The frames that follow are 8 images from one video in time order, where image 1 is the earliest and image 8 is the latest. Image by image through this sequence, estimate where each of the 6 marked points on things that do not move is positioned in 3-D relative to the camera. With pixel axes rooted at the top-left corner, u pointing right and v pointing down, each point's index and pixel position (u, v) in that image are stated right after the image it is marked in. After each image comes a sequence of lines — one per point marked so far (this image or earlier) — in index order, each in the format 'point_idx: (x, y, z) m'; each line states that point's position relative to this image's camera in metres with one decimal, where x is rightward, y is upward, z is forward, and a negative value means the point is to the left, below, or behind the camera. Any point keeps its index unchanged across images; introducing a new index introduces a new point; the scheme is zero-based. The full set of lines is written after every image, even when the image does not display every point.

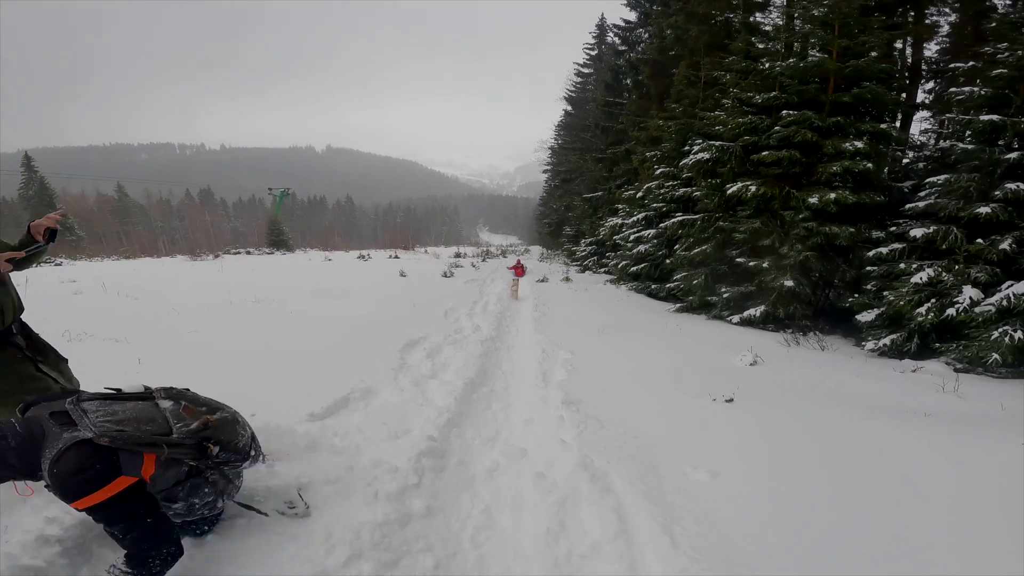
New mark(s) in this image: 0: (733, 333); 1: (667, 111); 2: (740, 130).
0: (+4.3, -0.9, +7.6) m
1: (+5.3, +6.1, +13.5) m
2: (+4.7, +3.2, +8.1) m
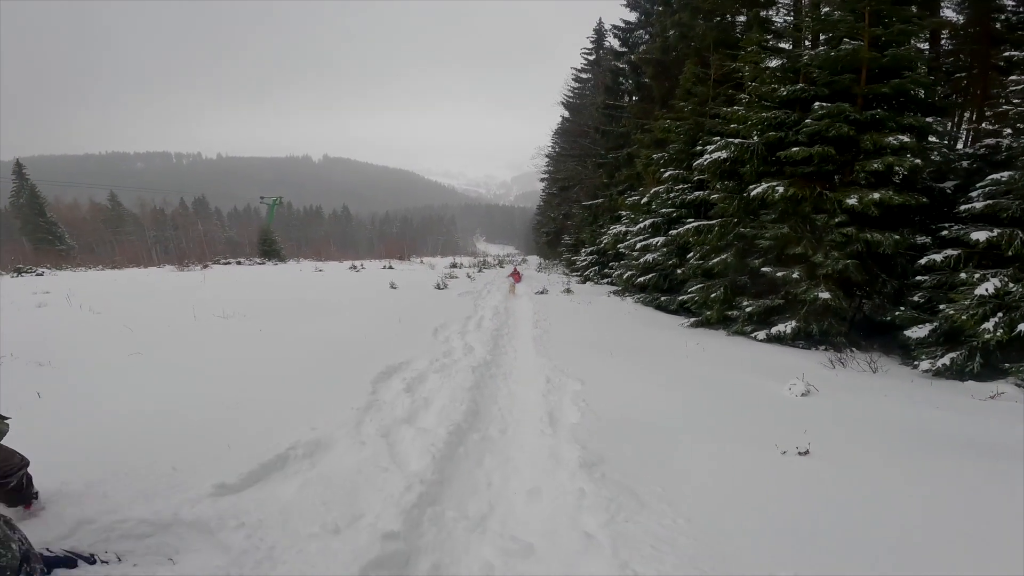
0: (+4.2, -1.1, +6.6) m
1: (+5.2, +5.7, +12.8) m
2: (+4.7, +3.0, +7.3) m
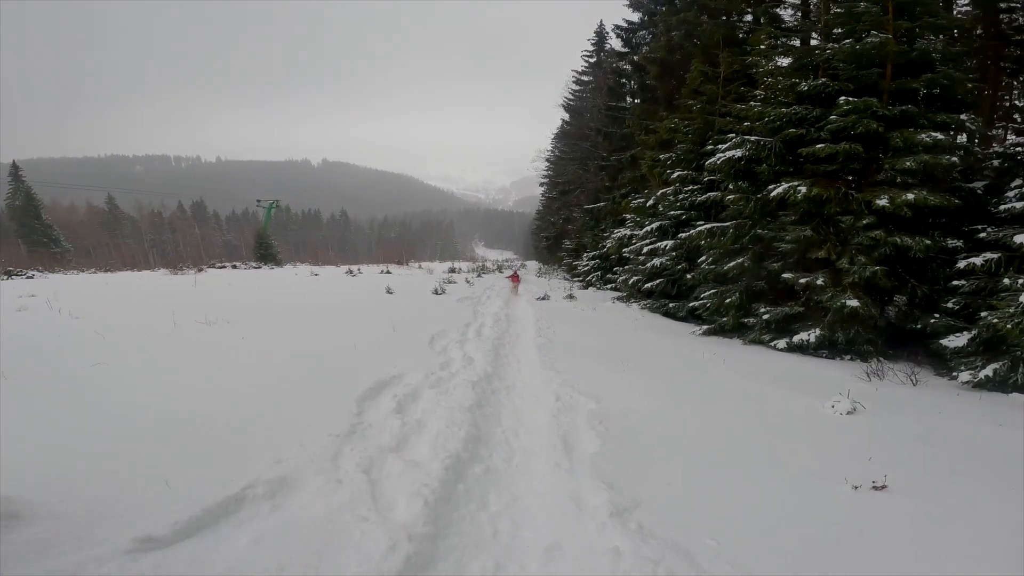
0: (+4.3, -1.2, +6.2) m
1: (+5.2, +5.6, +12.4) m
2: (+4.7, +2.9, +6.9) m
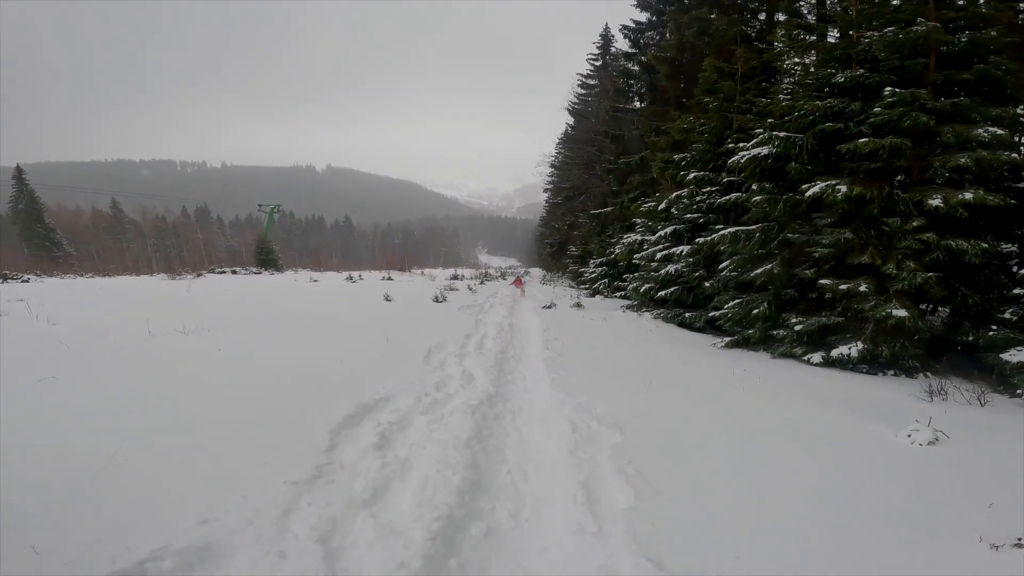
0: (+4.3, -1.3, +5.5) m
1: (+5.4, +5.3, +11.8) m
2: (+4.8, +2.7, +6.3) m
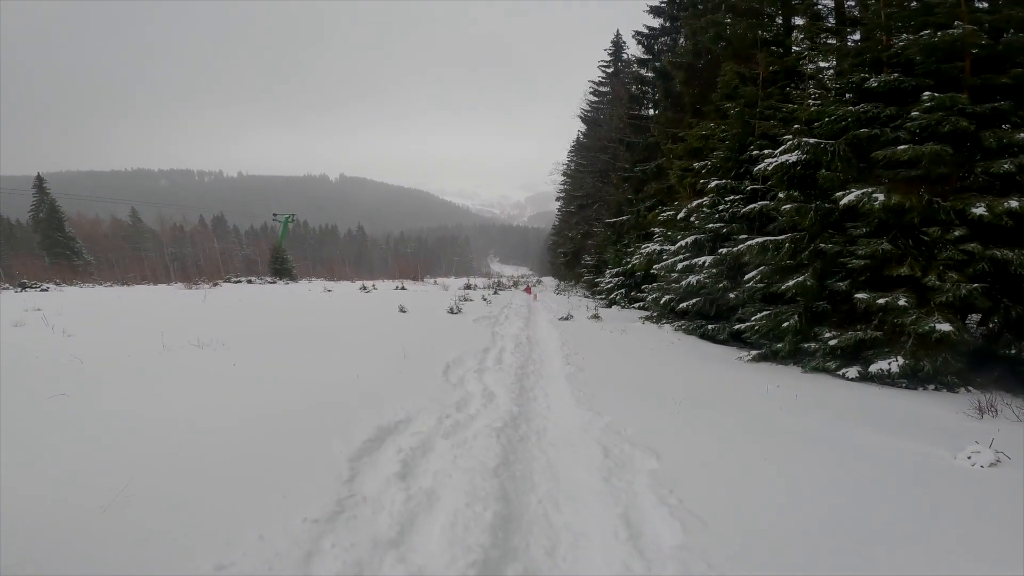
0: (+4.6, -1.5, +5.2) m
1: (+5.8, +5.0, +11.6) m
2: (+5.1, +2.5, +6.0) m
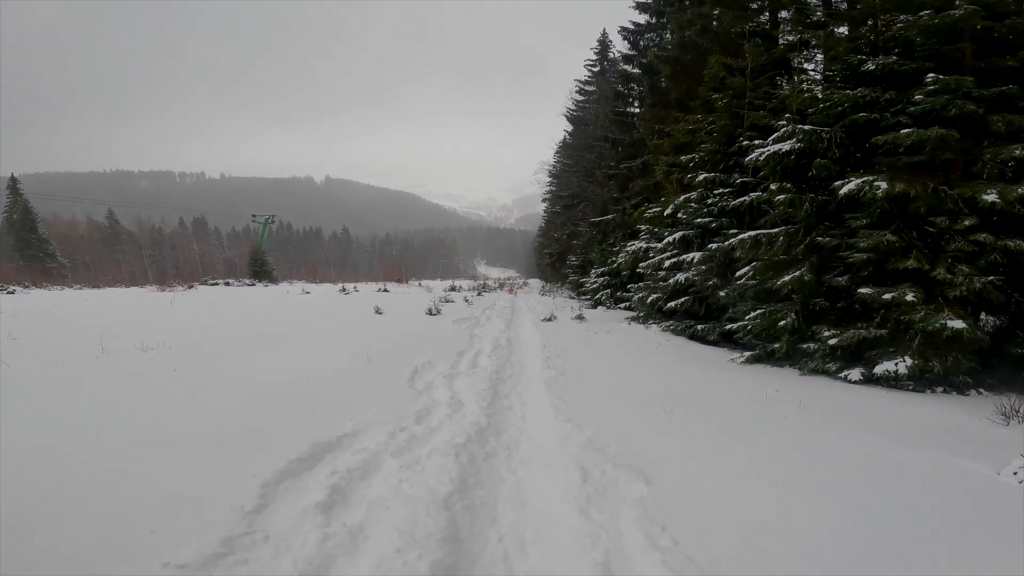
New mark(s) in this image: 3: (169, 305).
0: (+4.3, -1.4, +4.7) m
1: (+5.3, +5.0, +11.3) m
2: (+4.8, +2.6, +5.6) m
3: (-12.6, -0.6, +14.3) m
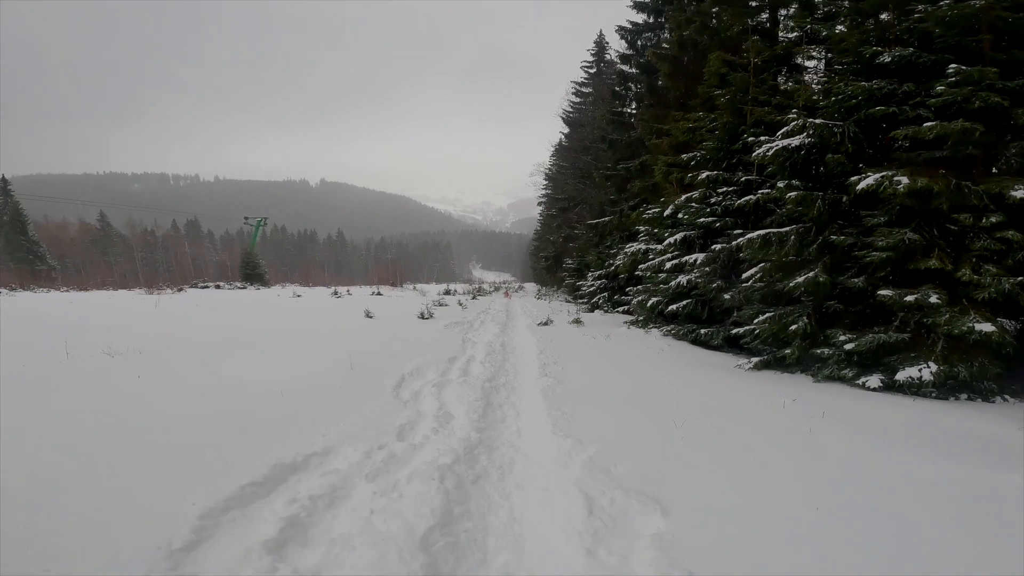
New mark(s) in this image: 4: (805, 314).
0: (+4.2, -1.5, +4.4) m
1: (+5.2, +4.9, +11.0) m
2: (+4.7, +2.5, +5.3) m
3: (-12.7, -0.6, +13.8) m
4: (+4.2, -0.4, +5.7) m
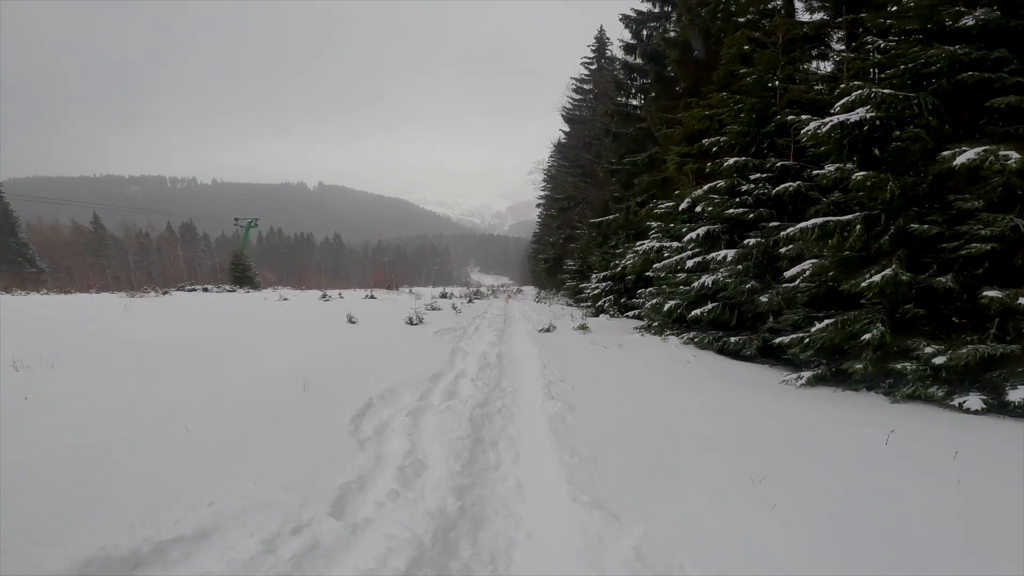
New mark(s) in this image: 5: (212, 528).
0: (+4.2, -1.4, +3.3) m
1: (+5.1, +4.9, +10.0) m
2: (+4.7, +2.5, +4.3) m
3: (-12.8, -0.7, +12.7) m
4: (+4.2, -0.4, +4.6) m
5: (-1.5, -1.3, +2.2) m
